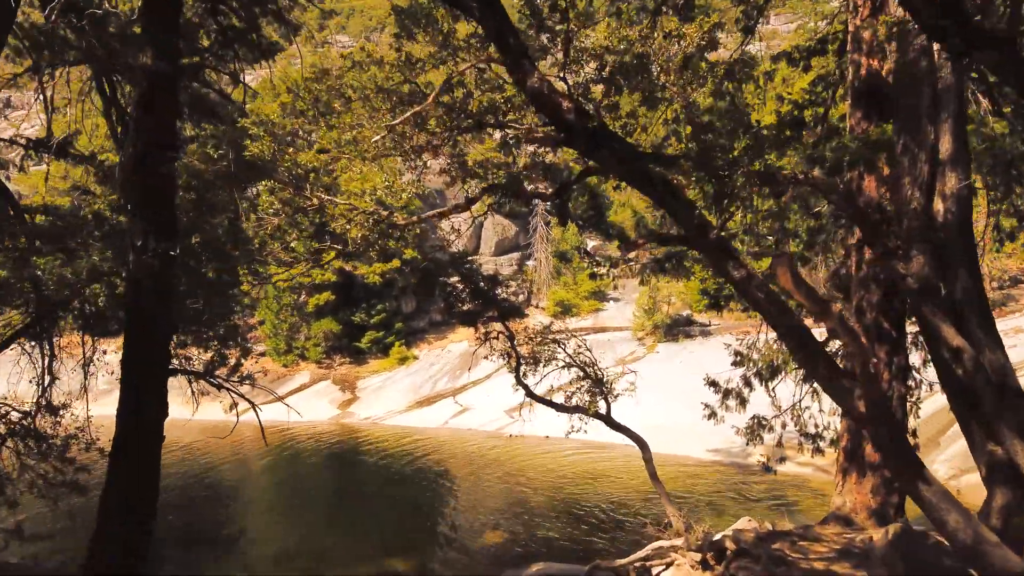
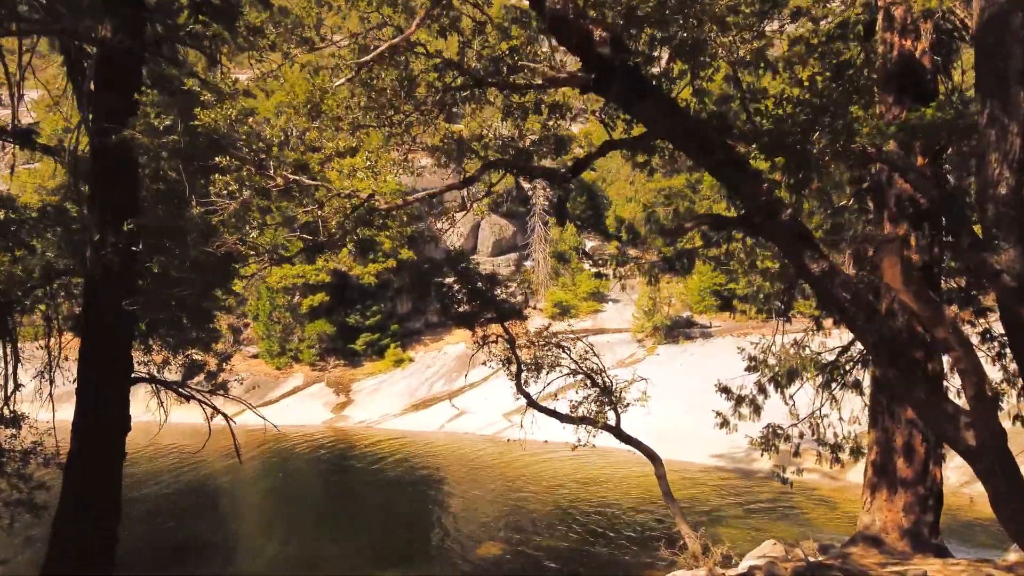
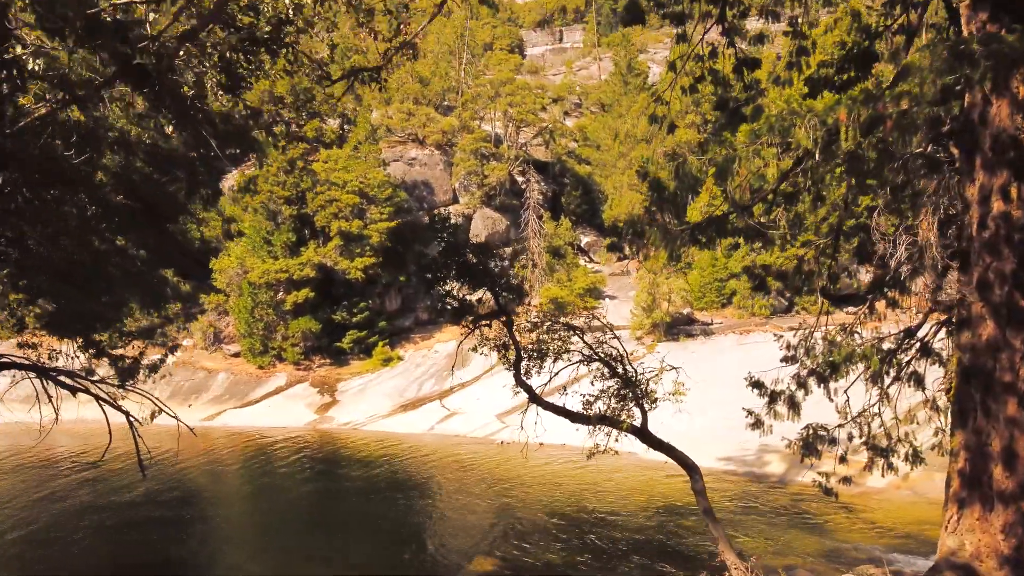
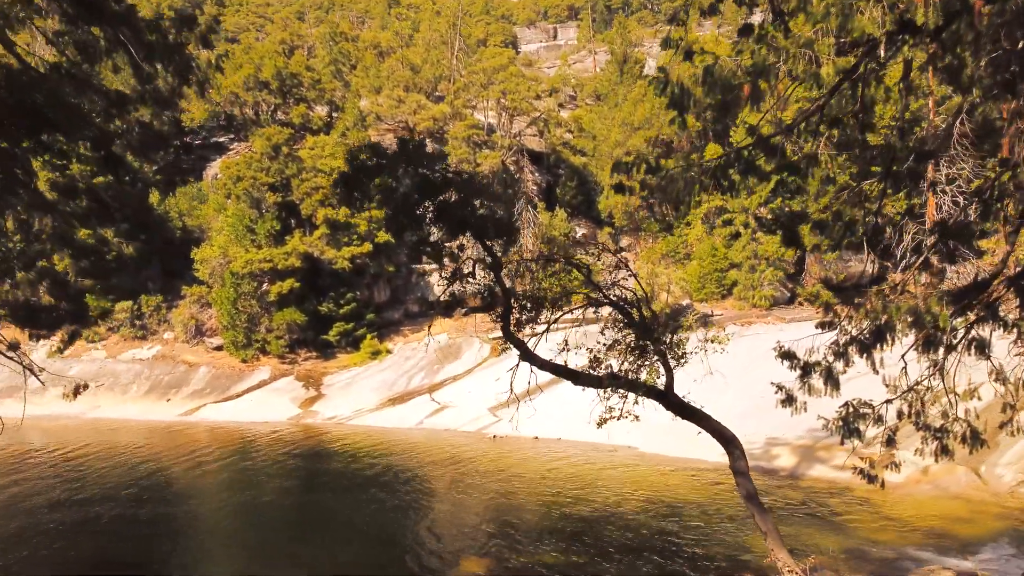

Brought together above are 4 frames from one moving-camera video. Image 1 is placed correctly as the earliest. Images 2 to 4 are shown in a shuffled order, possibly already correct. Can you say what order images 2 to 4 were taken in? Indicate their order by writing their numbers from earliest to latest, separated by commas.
2, 3, 4
